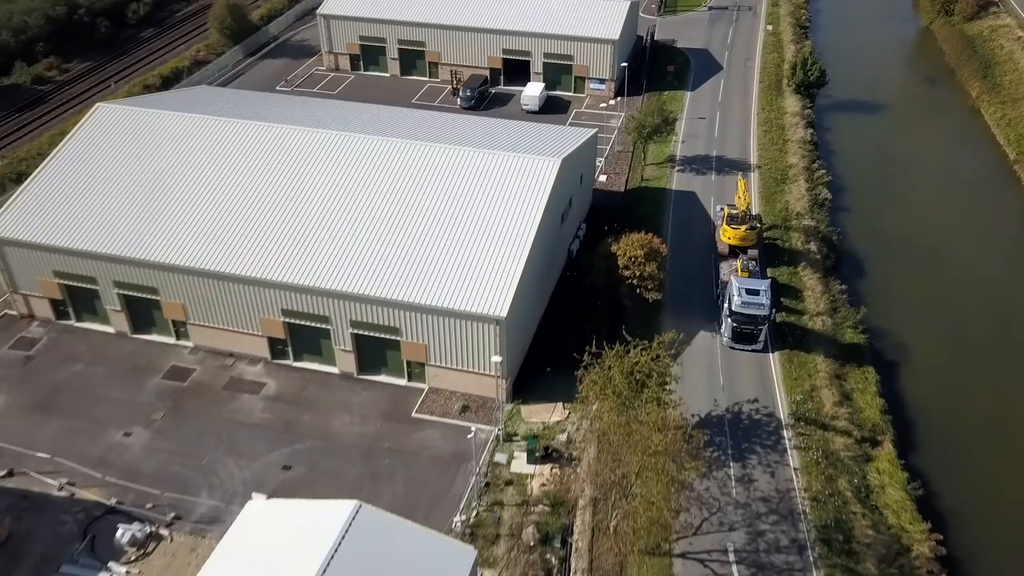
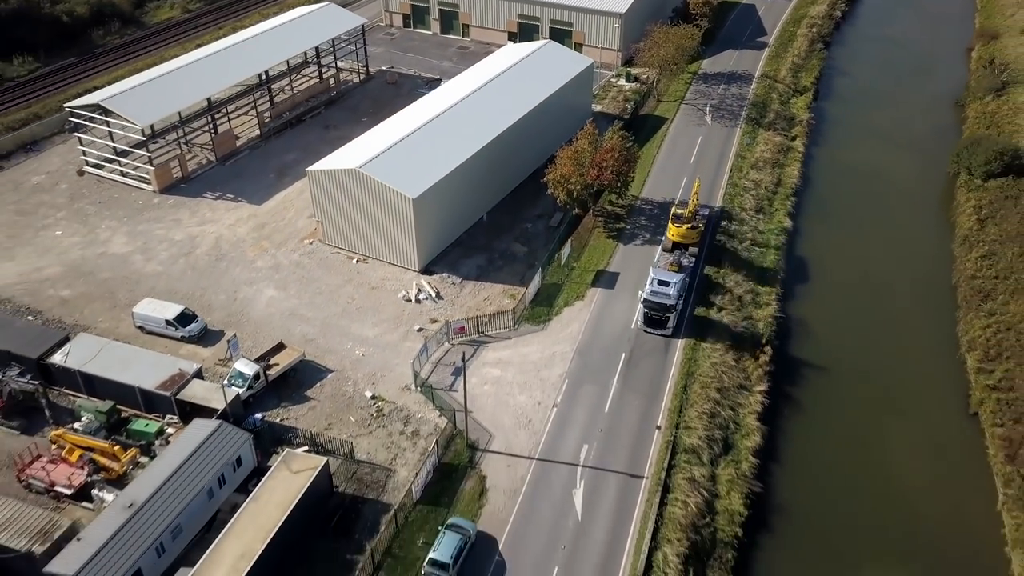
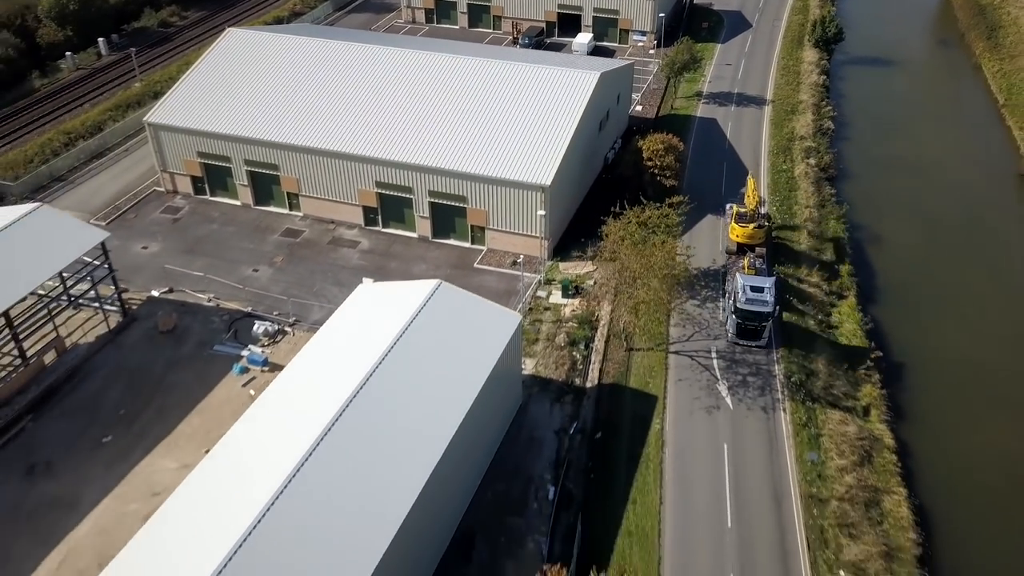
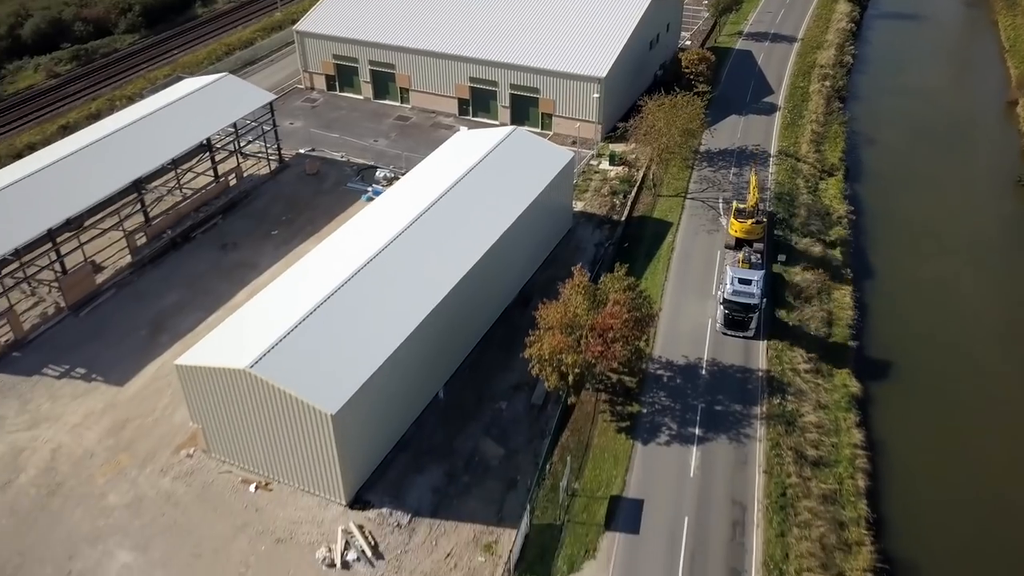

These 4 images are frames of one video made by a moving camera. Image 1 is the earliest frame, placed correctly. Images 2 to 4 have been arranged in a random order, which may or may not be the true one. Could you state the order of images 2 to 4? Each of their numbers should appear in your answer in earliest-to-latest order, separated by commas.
3, 4, 2
